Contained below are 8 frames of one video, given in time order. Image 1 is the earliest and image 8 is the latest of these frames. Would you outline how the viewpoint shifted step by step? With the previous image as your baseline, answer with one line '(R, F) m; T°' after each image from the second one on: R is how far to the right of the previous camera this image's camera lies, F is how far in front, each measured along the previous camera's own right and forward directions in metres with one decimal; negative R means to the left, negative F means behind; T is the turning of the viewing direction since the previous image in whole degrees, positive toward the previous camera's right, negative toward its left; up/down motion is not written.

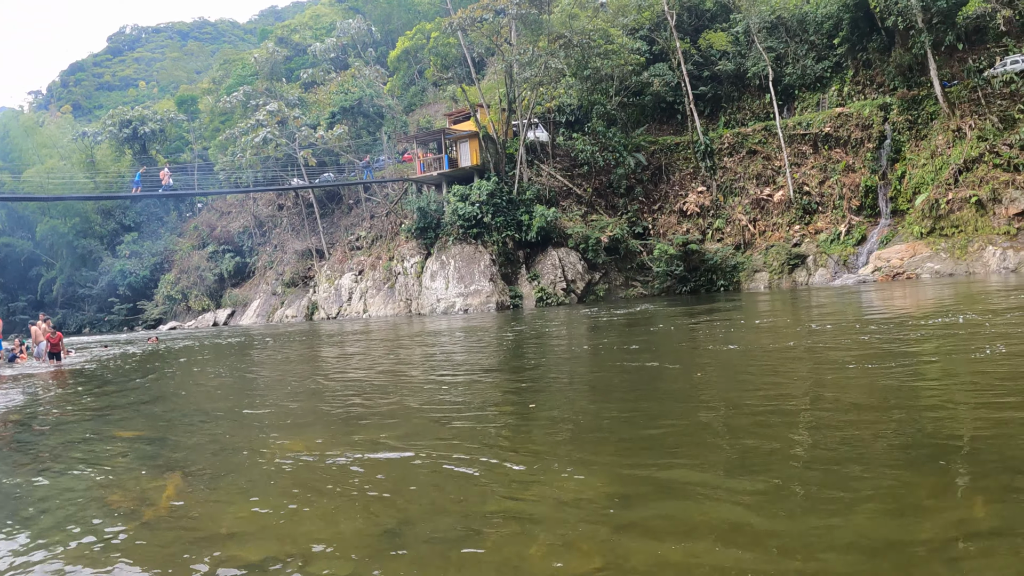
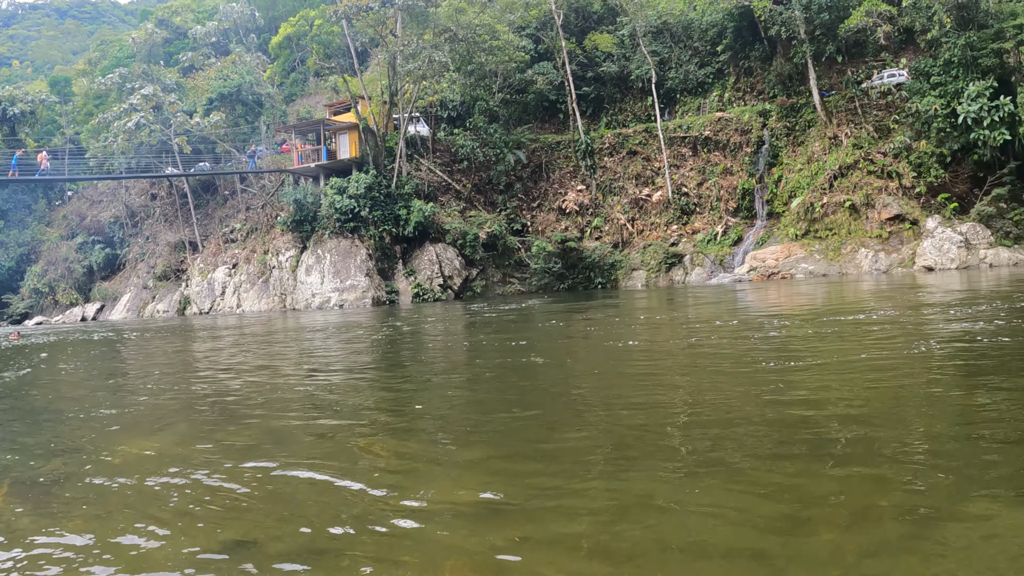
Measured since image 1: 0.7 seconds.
(+0.3, +0.3) m; +8°
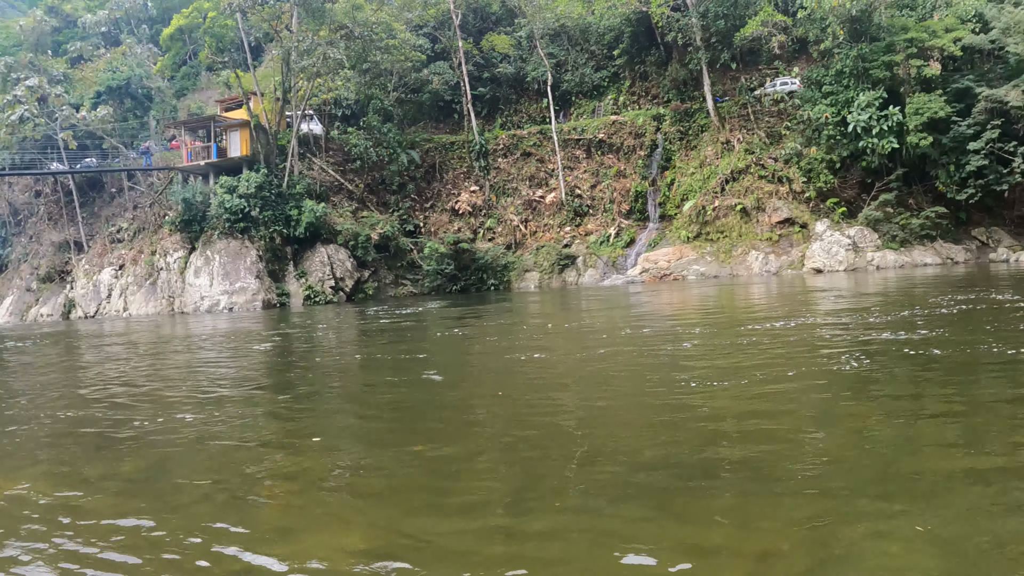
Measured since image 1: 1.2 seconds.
(+0.4, +0.2) m; +6°
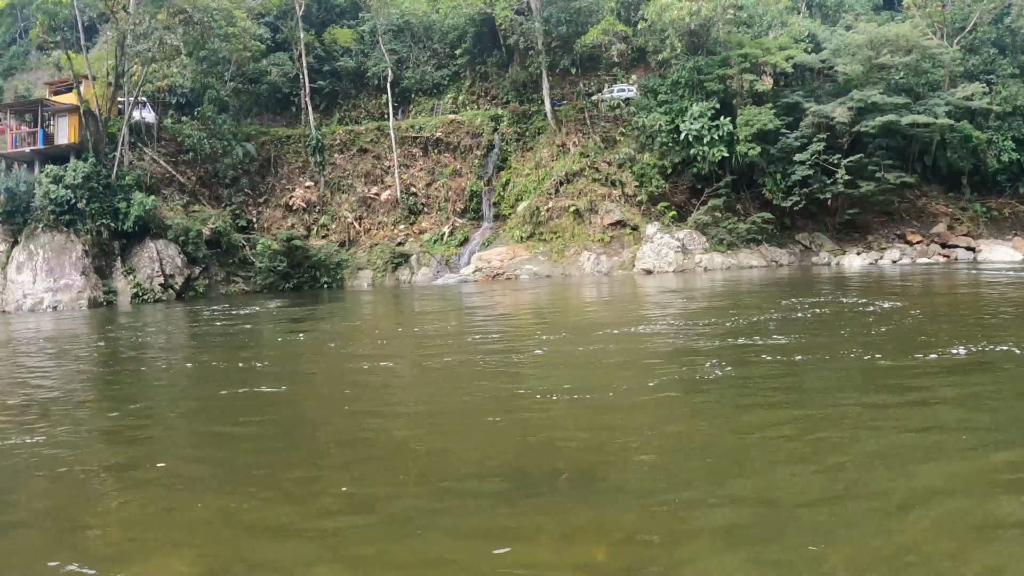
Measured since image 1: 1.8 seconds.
(+1.1, 0.0) m; +8°
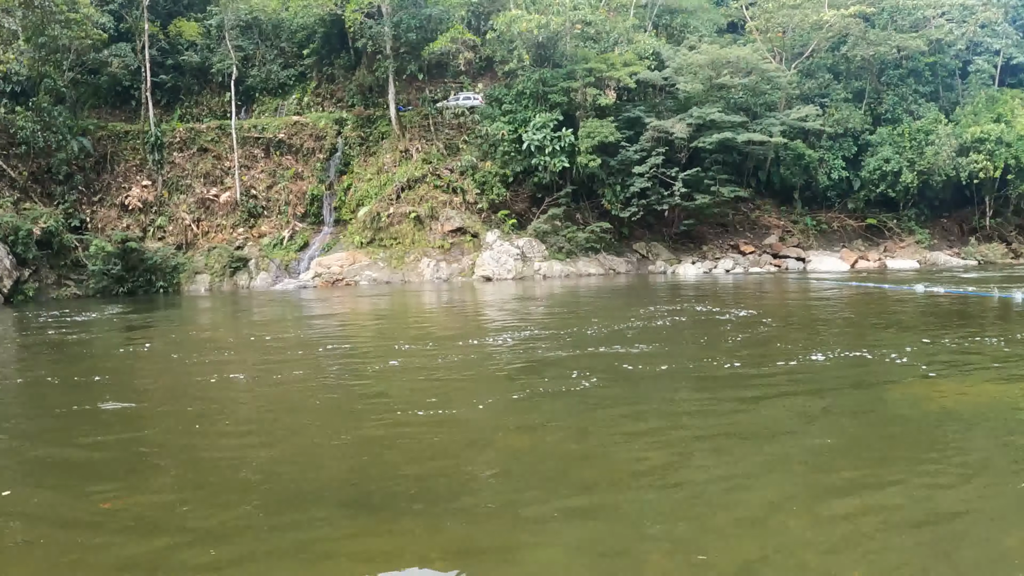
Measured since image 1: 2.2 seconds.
(+1.5, -0.1) m; +6°
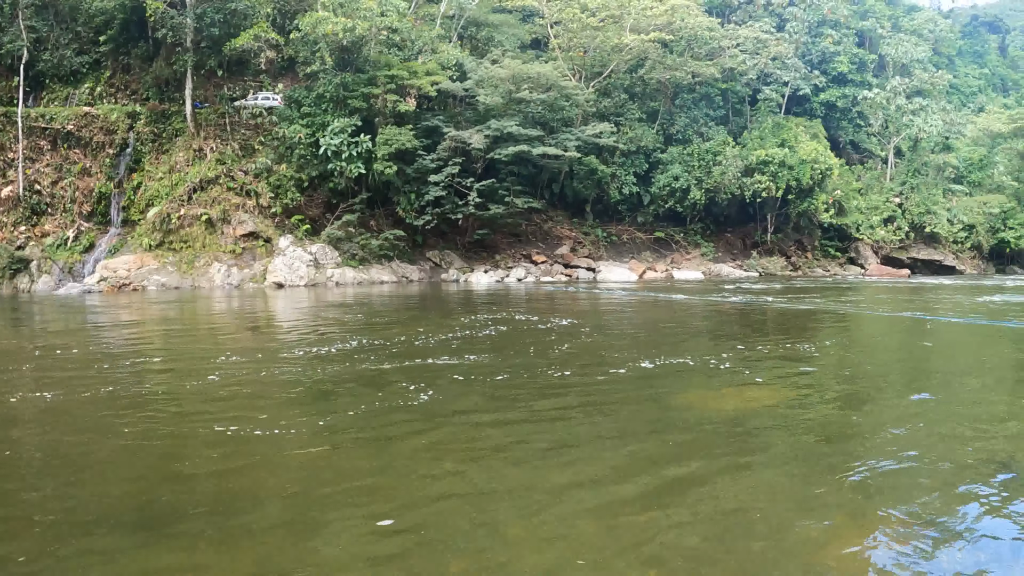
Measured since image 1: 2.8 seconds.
(+1.8, -0.5) m; +8°
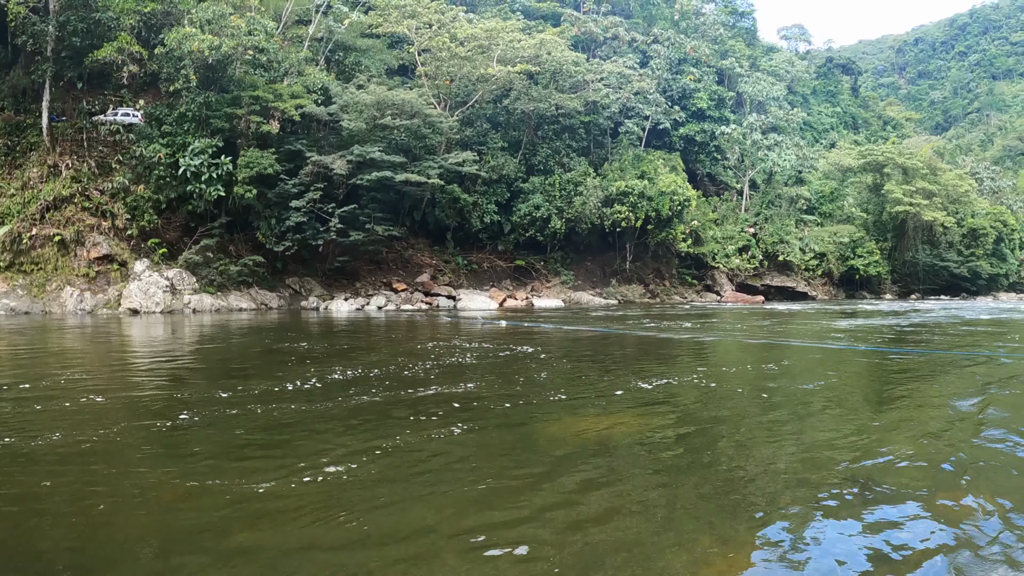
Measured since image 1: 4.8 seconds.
(+0.8, 0.0) m; +7°
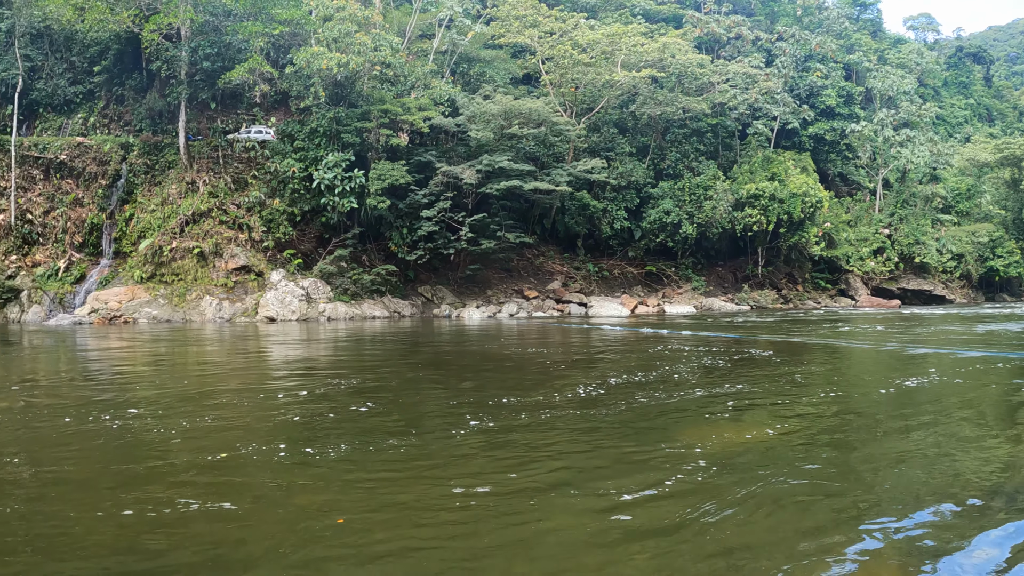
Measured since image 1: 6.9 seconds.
(-0.7, -0.1) m; -7°
